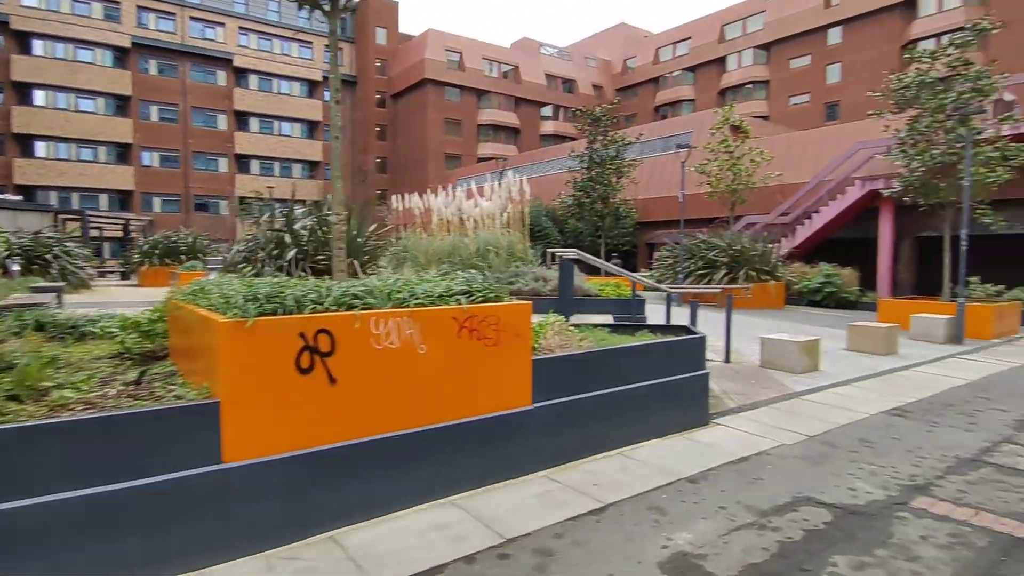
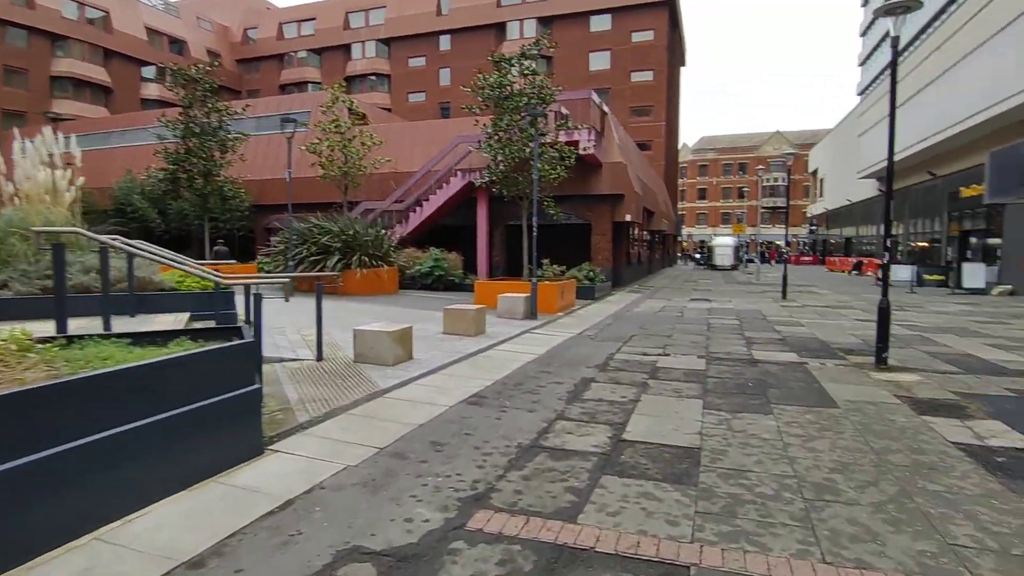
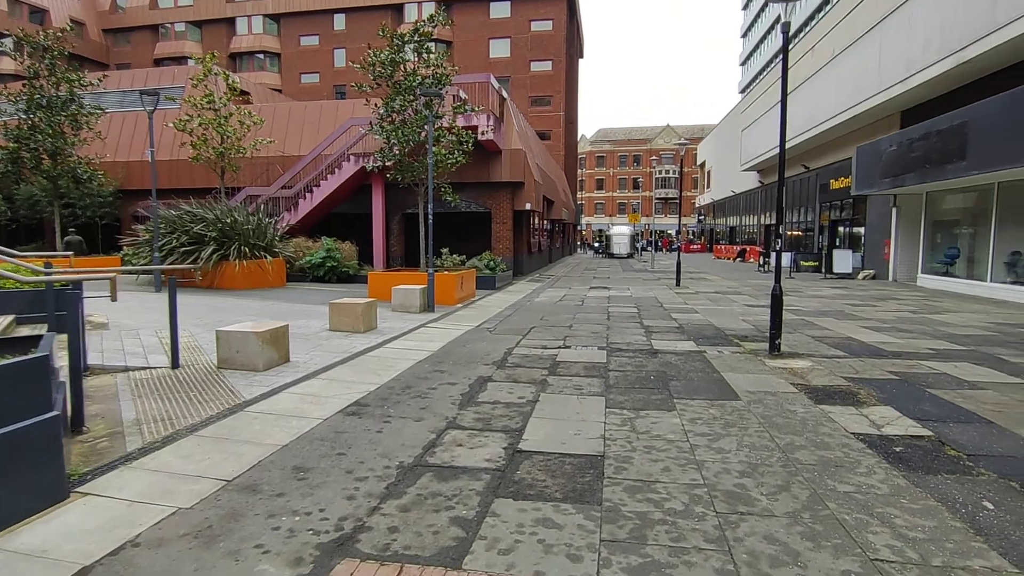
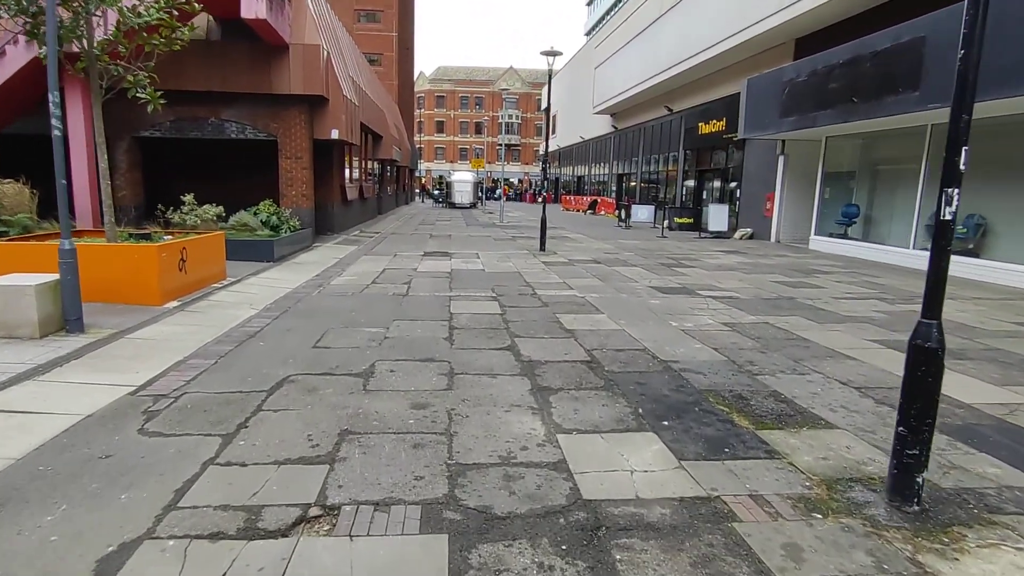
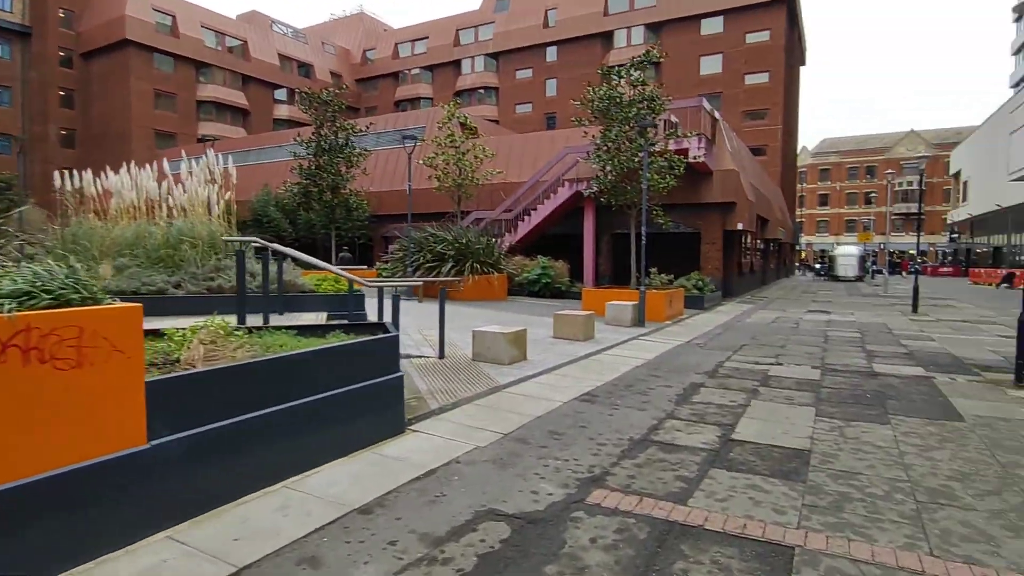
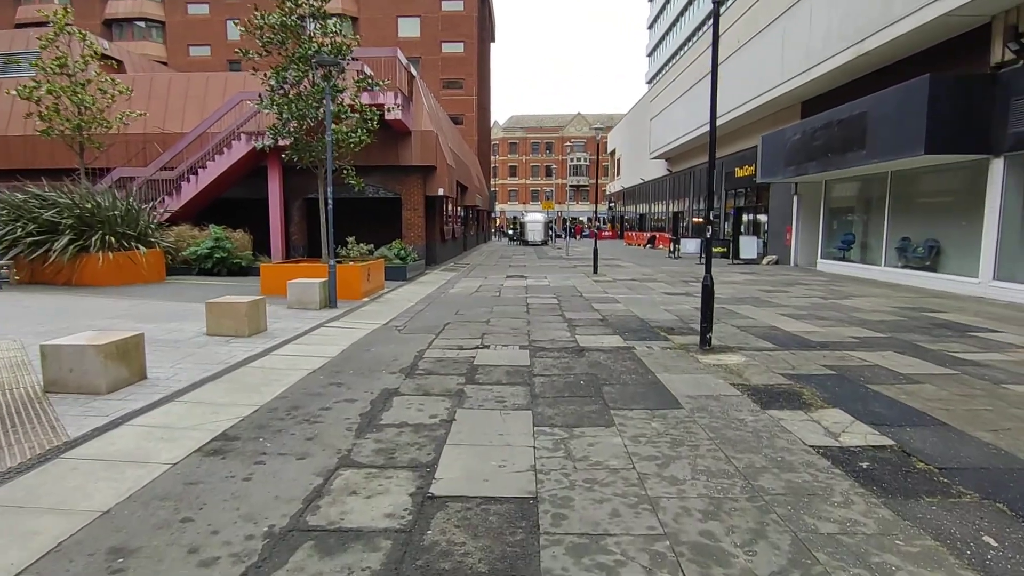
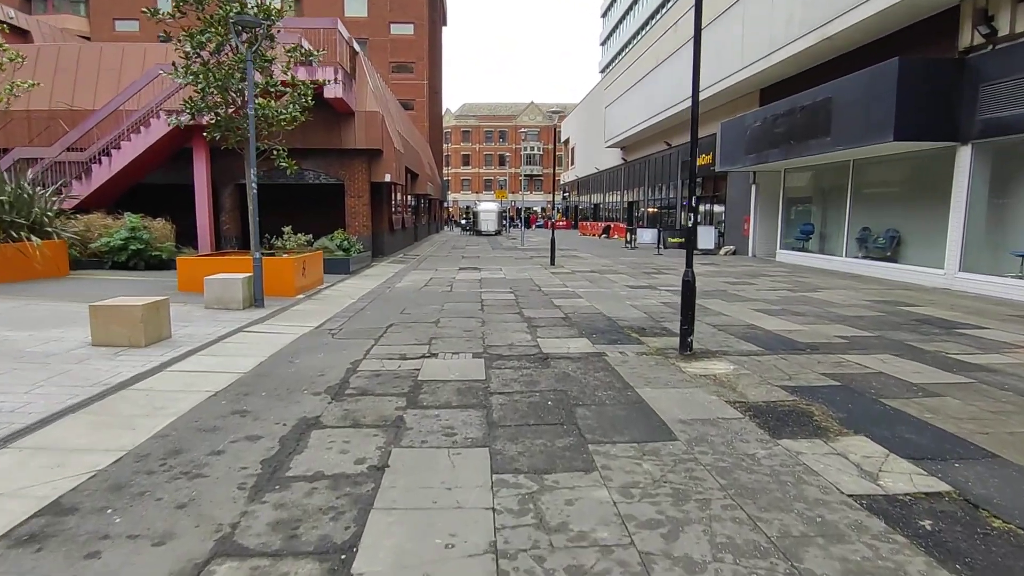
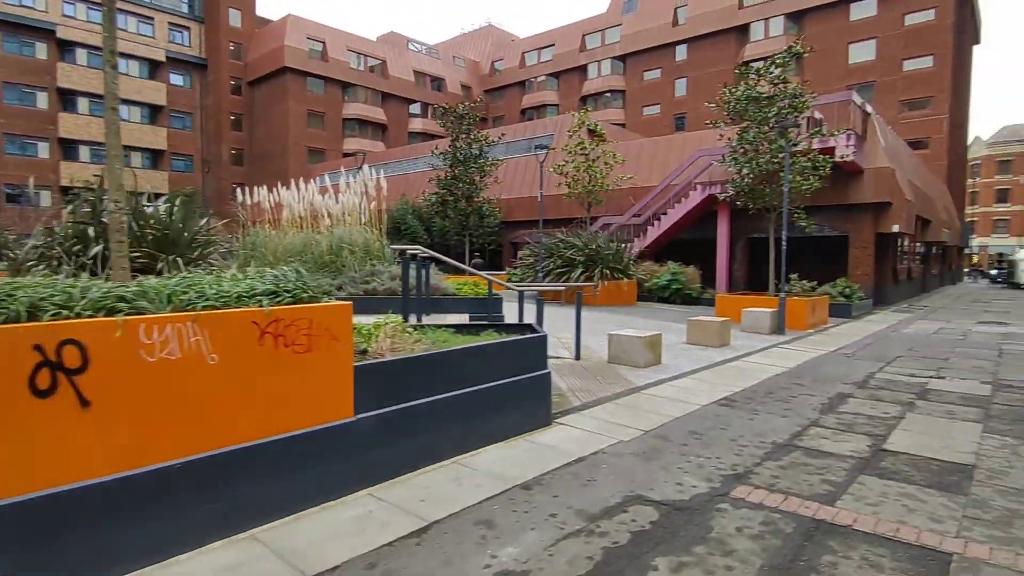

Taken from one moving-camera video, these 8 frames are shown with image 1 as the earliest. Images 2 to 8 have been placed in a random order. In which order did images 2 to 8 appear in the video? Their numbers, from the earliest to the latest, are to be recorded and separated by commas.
8, 5, 2, 3, 6, 7, 4
